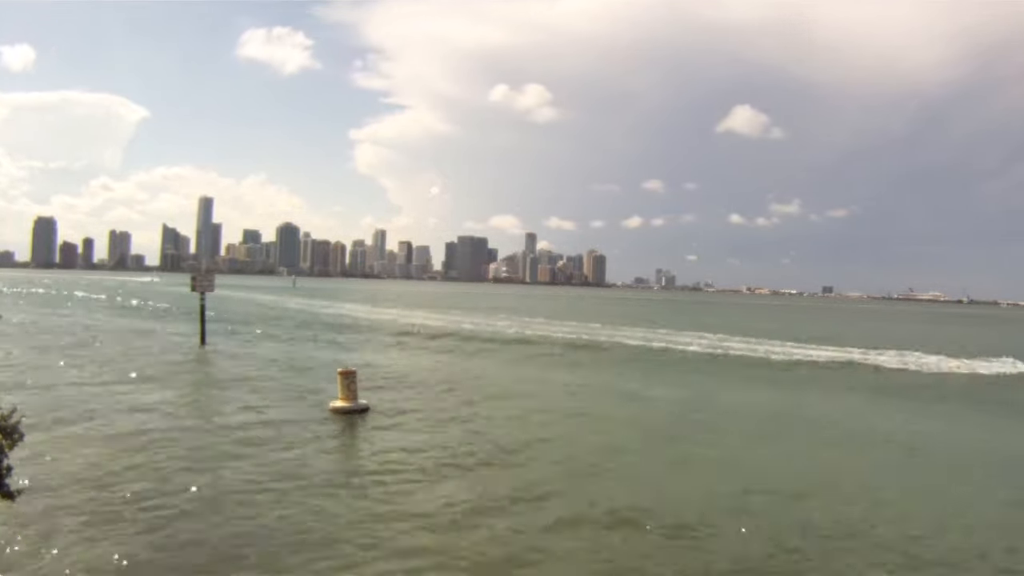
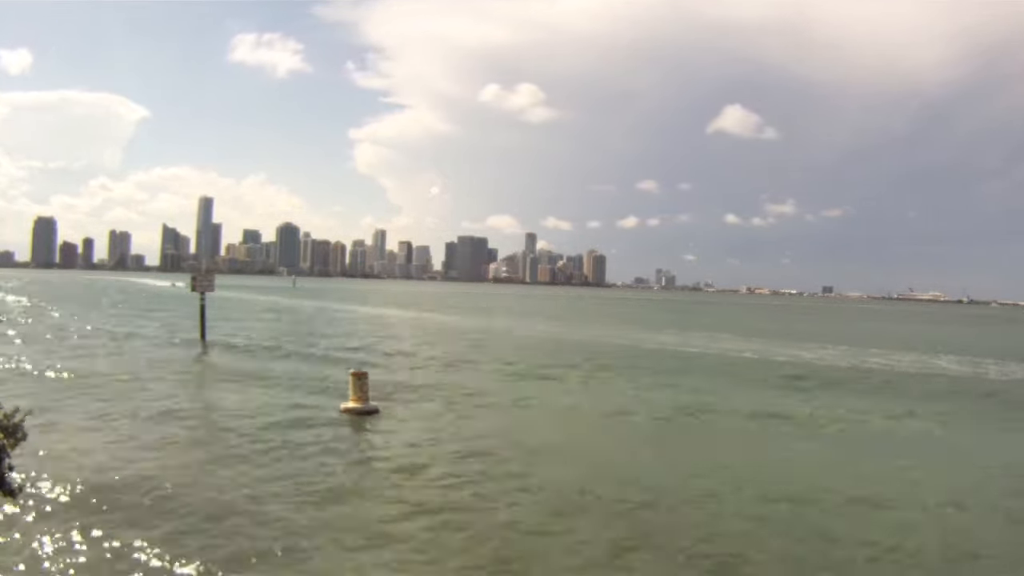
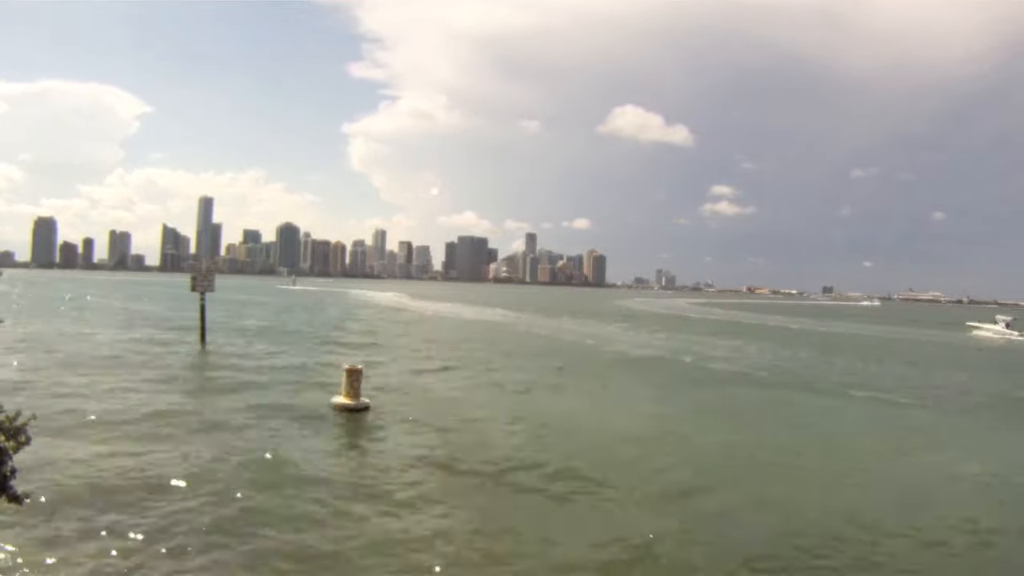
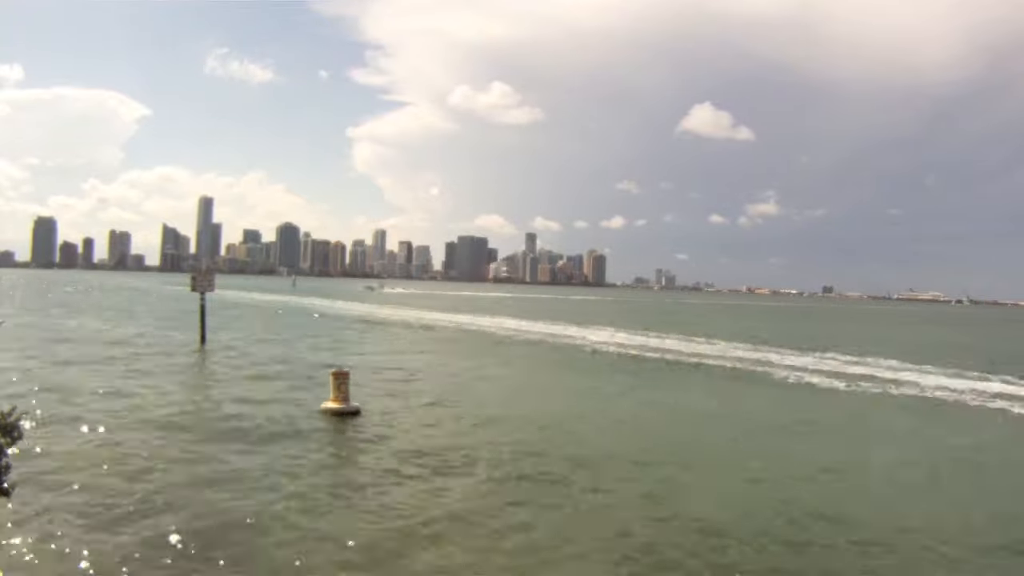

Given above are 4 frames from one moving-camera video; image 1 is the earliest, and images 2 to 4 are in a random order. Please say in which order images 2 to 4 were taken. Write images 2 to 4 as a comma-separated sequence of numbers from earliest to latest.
2, 4, 3
